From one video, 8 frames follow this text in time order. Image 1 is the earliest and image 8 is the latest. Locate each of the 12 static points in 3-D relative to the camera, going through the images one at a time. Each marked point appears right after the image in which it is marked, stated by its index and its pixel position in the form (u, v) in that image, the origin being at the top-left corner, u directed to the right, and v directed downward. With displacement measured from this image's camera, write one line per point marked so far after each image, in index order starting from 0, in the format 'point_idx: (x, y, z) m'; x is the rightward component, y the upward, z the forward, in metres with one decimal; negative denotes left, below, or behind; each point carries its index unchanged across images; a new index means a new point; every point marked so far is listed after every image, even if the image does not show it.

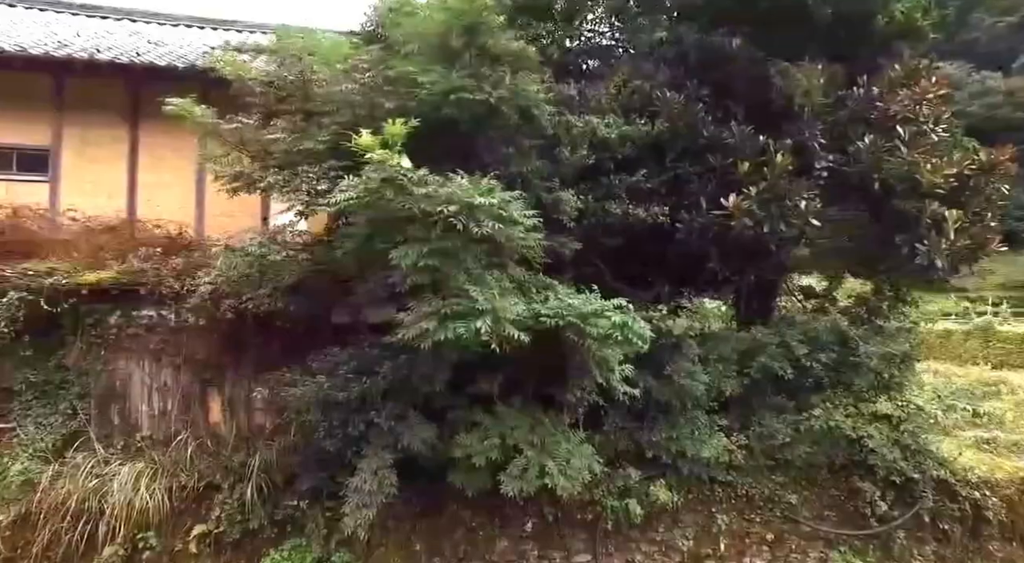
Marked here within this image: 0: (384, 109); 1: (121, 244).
0: (-0.9, +1.2, +4.7) m
1: (-3.9, +0.4, +6.9) m
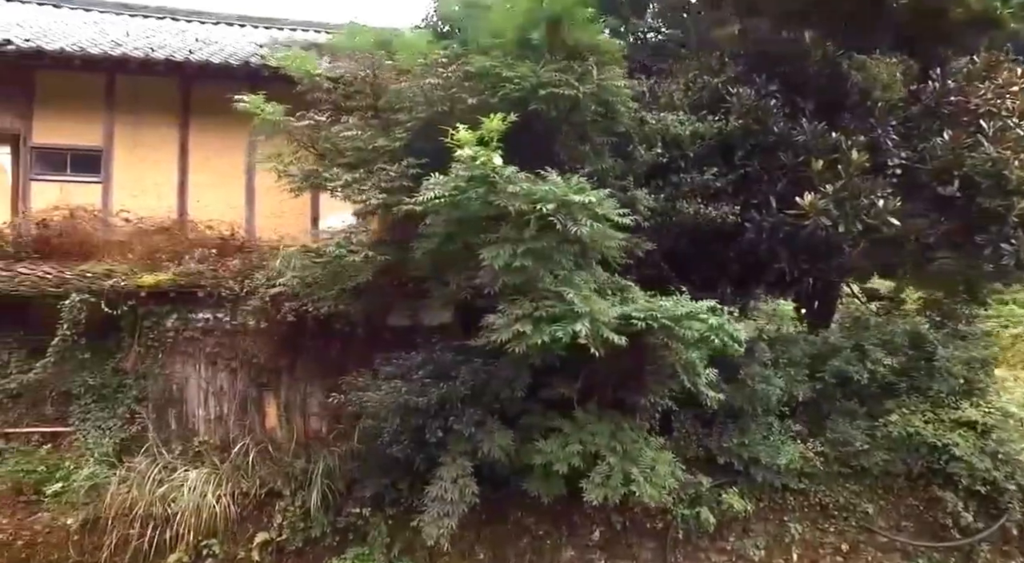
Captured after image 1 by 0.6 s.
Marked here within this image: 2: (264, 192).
0: (-0.3, +1.2, +4.6) m
1: (-3.3, +0.4, +6.8) m
2: (-2.7, +1.0, +7.5) m
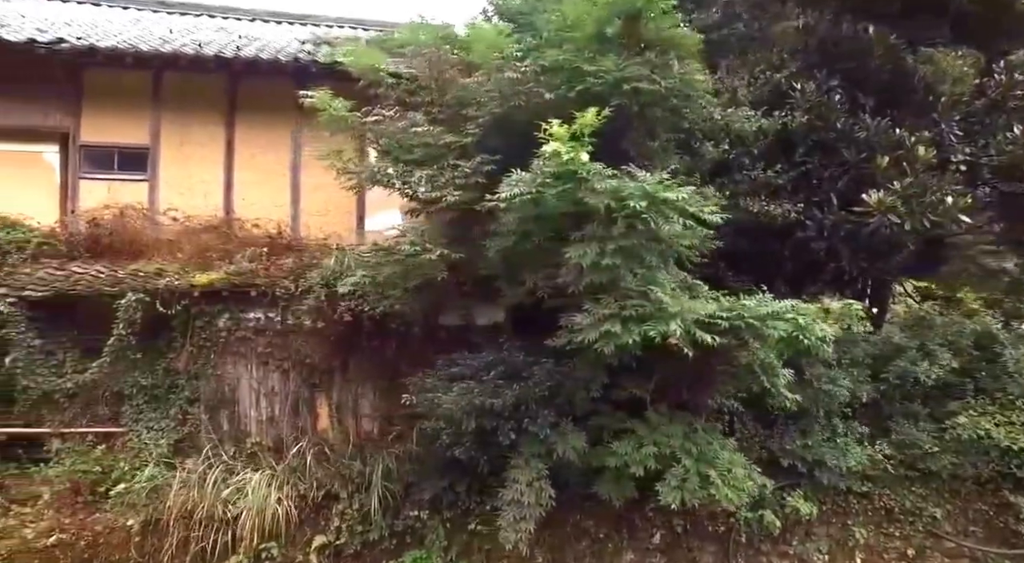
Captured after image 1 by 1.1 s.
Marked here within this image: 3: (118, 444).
0: (+0.2, +1.2, +4.5) m
1: (-2.8, +0.4, +6.8) m
2: (-2.2, +1.0, +7.5) m
3: (-3.5, -1.4, +6.0) m
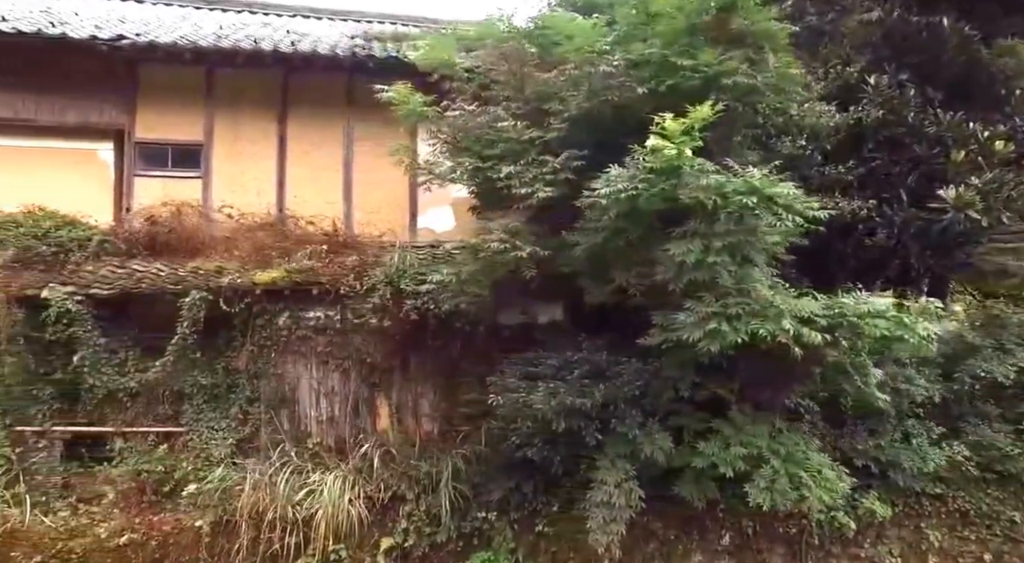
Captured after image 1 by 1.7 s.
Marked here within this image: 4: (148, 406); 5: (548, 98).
0: (+0.8, +1.2, +4.4) m
1: (-2.2, +0.4, +6.7) m
2: (-1.6, +1.0, +7.4) m
3: (-2.9, -1.4, +5.9) m
4: (-3.2, -1.1, +6.0) m
5: (+0.3, +1.3, +4.8) m
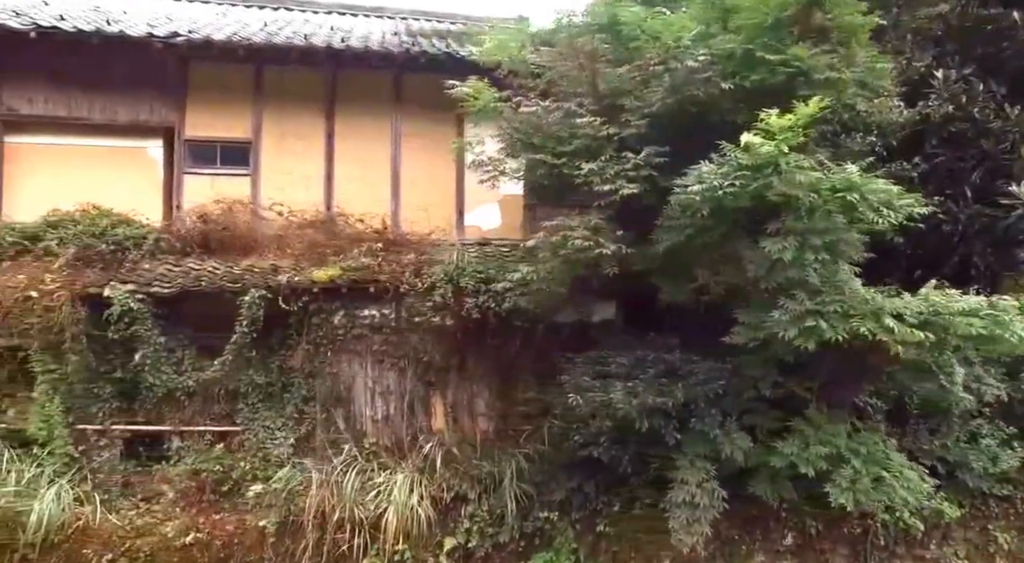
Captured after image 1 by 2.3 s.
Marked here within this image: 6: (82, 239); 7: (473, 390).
0: (+1.3, +1.2, +4.3) m
1: (-1.7, +0.4, +6.6) m
2: (-1.1, +1.1, +7.4) m
3: (-2.4, -1.4, +5.9) m
4: (-2.7, -1.1, +6.0) m
5: (+0.8, +1.3, +4.7) m
6: (-3.8, +0.4, +6.1) m
7: (-0.4, -1.0, +6.3) m
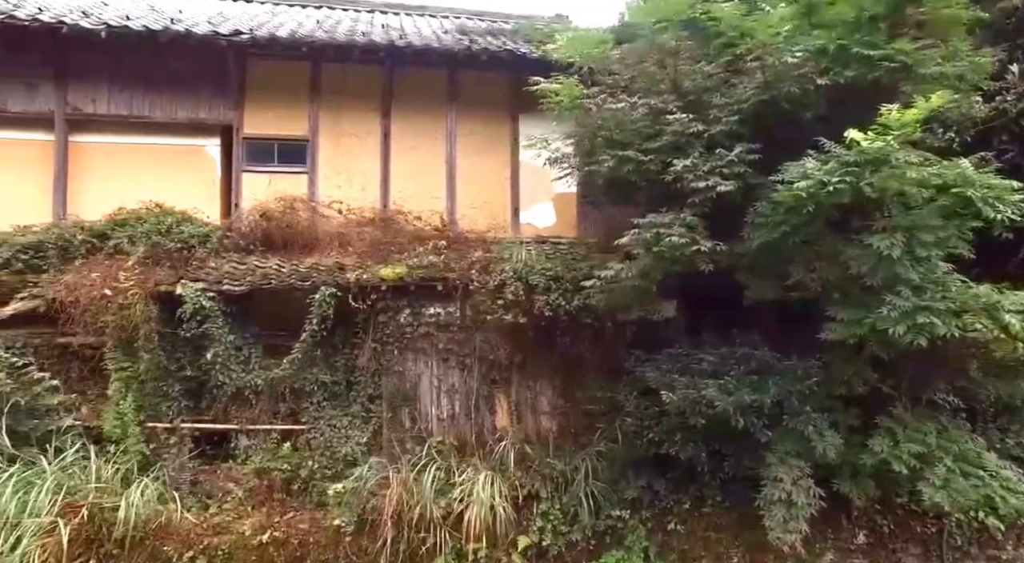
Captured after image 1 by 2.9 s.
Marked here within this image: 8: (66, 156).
0: (+1.9, +1.2, +4.3) m
1: (-1.1, +0.4, +6.6) m
2: (-0.5, +1.1, +7.3) m
3: (-1.8, -1.4, +5.9) m
4: (-2.1, -1.1, +6.0) m
5: (+1.4, +1.3, +4.7) m
6: (-3.2, +0.4, +6.1) m
7: (+0.2, -1.0, +6.3) m
8: (-4.2, +1.2, +6.5) m
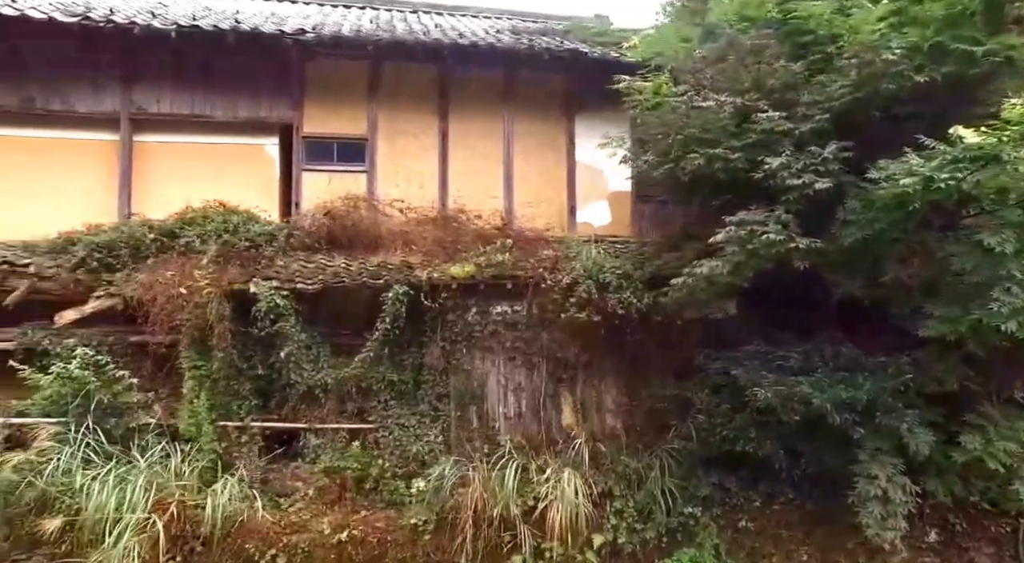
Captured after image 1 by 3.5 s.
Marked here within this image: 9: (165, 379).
0: (+2.5, +1.2, +4.3) m
1: (-0.5, +0.4, +6.6) m
2: (+0.1, +1.1, +7.3) m
3: (-1.2, -1.4, +5.9) m
4: (-1.5, -1.0, +6.0) m
5: (+2.0, +1.3, +4.7) m
6: (-2.6, +0.4, +6.1) m
7: (+0.8, -1.0, +6.3) m
8: (-3.6, +1.2, +6.5) m
9: (-3.0, -0.8, +5.9) m
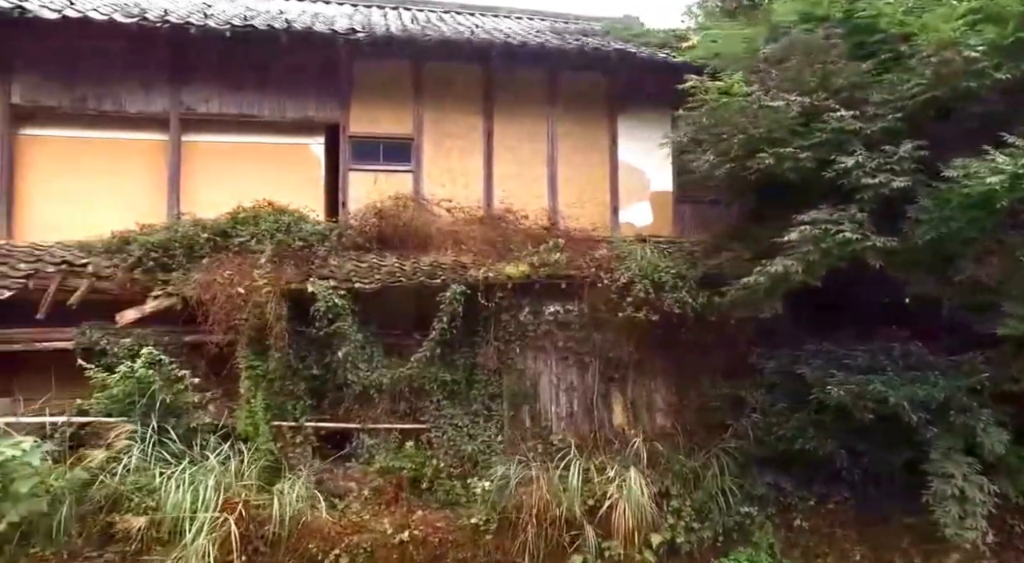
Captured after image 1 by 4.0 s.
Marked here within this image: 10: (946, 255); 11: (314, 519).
0: (+2.9, +1.3, +4.3) m
1: (-0.1, +0.4, +6.6) m
2: (+0.6, +1.1, +7.3) m
3: (-0.7, -1.4, +5.9) m
4: (-1.0, -1.0, +6.0) m
5: (+2.4, +1.3, +4.7) m
6: (-2.1, +0.4, +6.1) m
7: (+1.3, -1.0, +6.3) m
8: (-3.2, +1.2, +6.5) m
9: (-2.5, -0.8, +5.9) m
10: (+2.8, +0.2, +4.4) m
11: (-1.4, -1.7, +5.0) m
